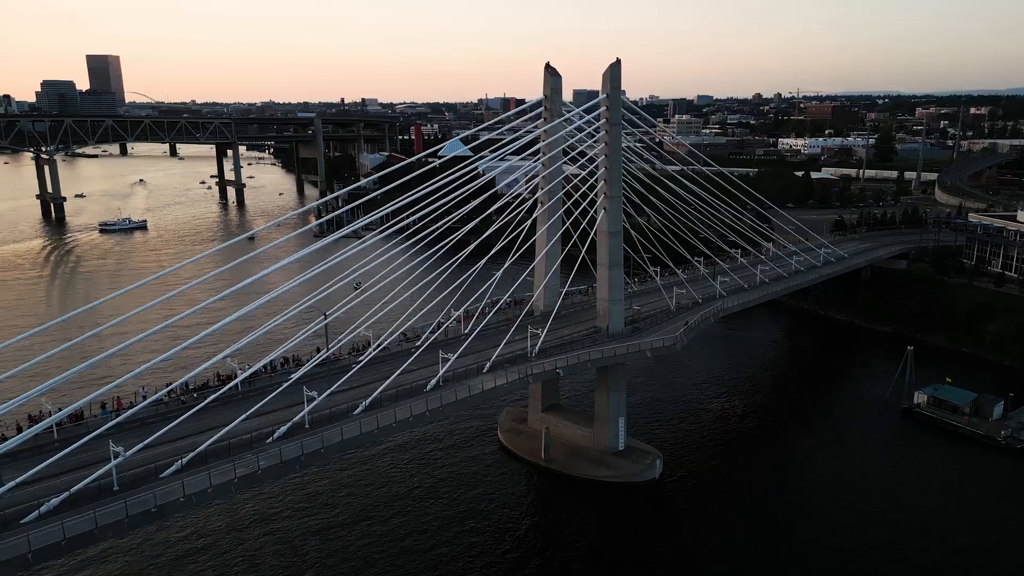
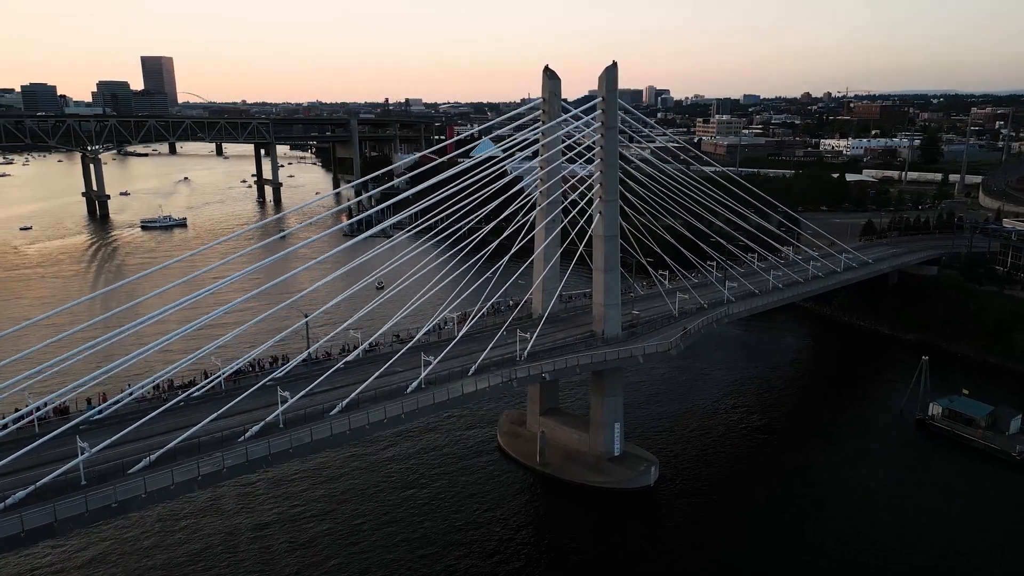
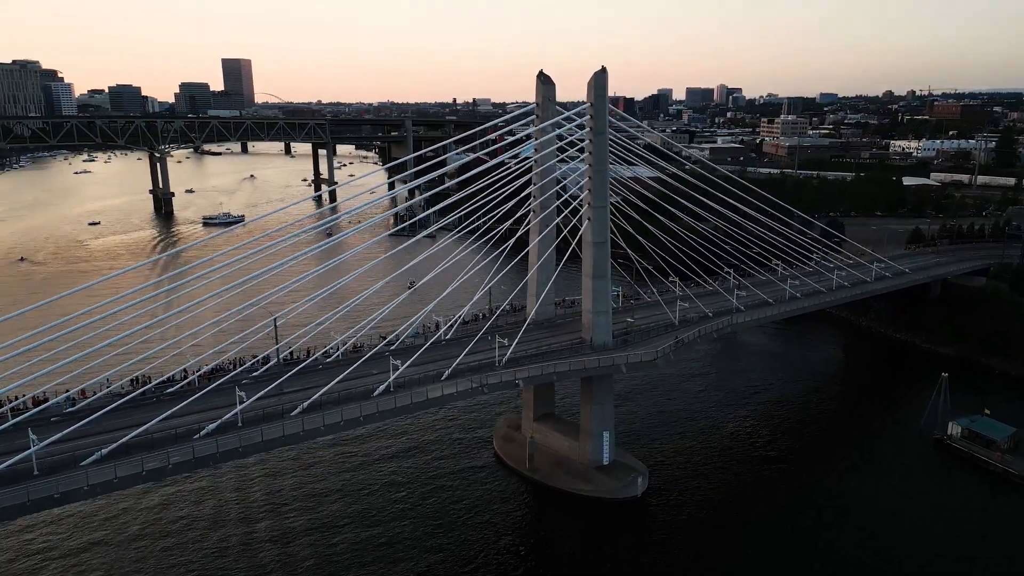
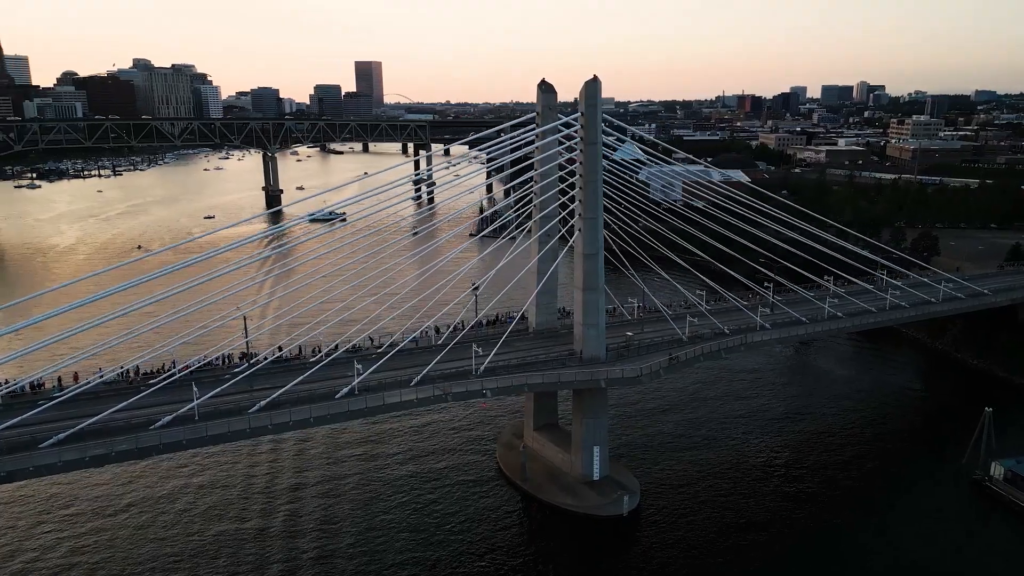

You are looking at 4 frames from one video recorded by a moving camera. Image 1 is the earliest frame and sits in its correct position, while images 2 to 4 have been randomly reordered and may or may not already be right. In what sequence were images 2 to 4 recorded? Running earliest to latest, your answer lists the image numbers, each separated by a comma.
2, 3, 4
